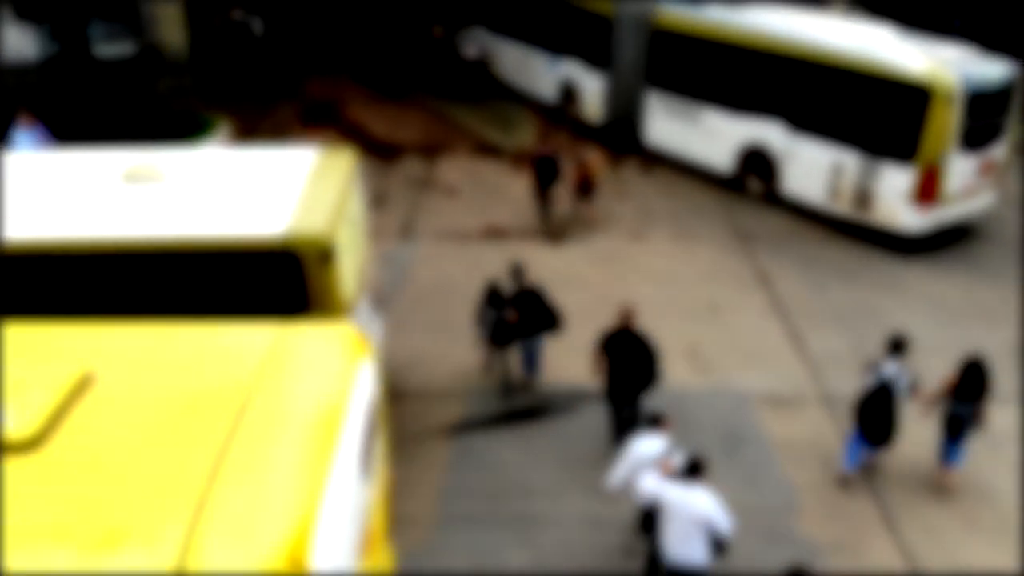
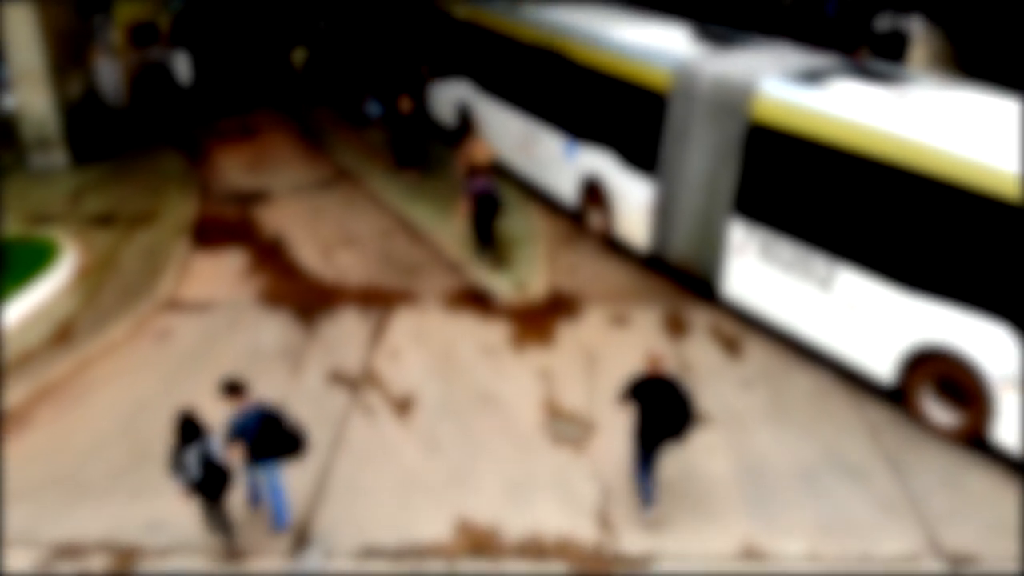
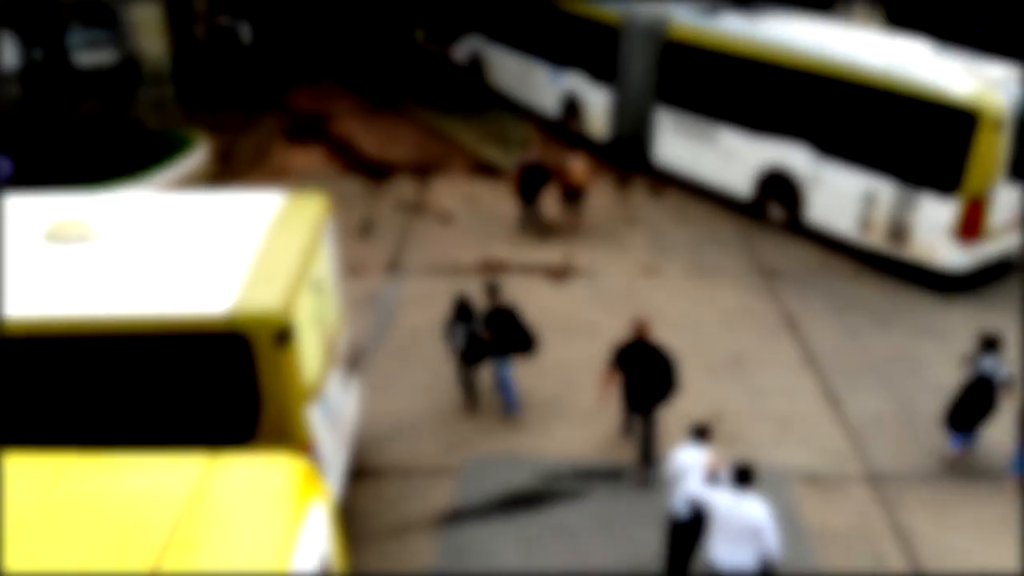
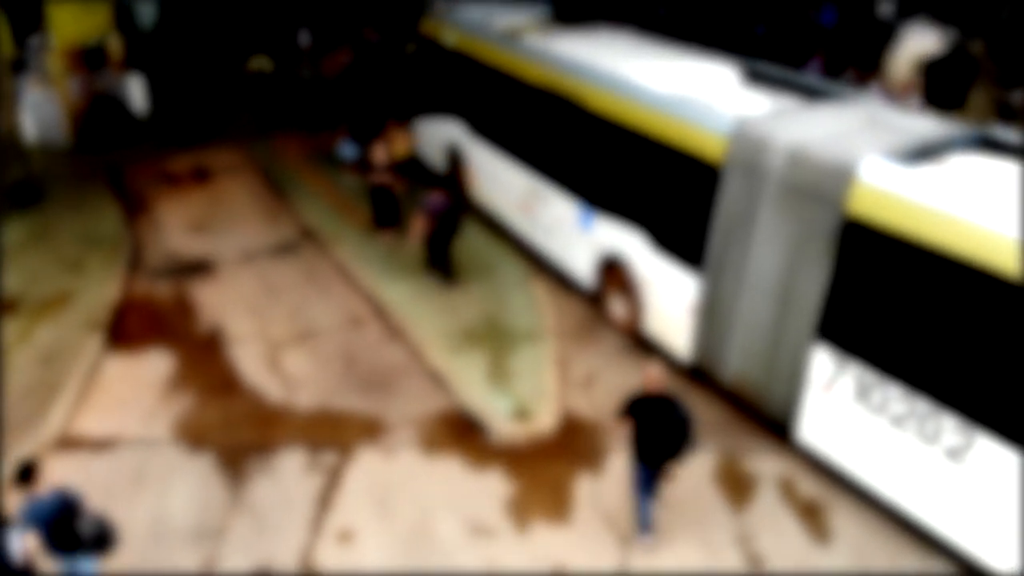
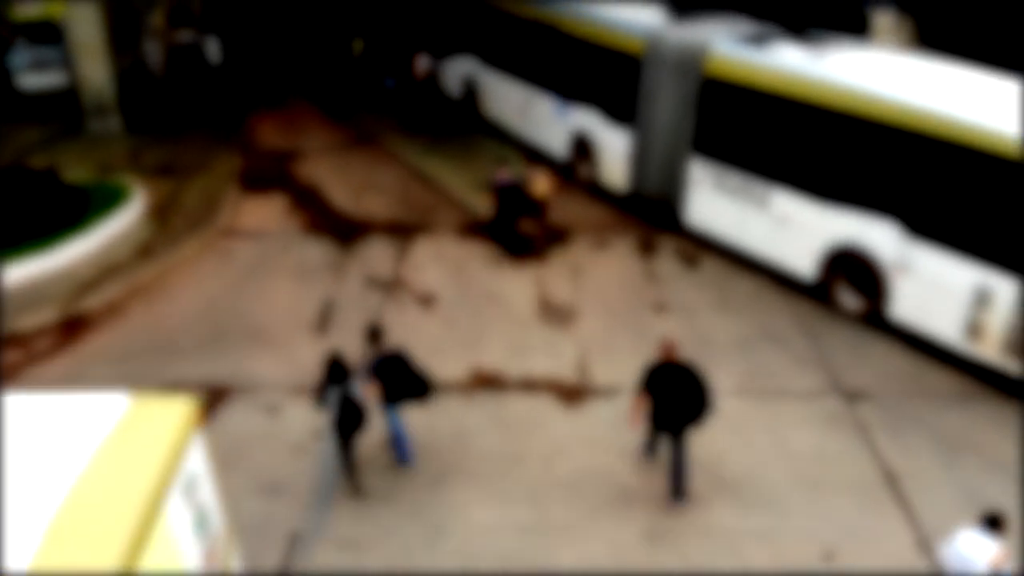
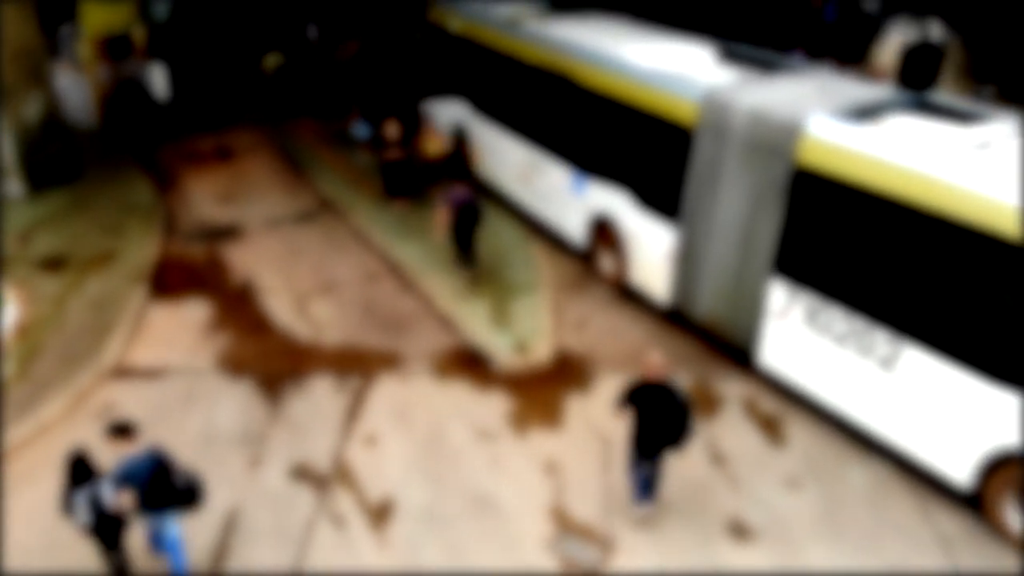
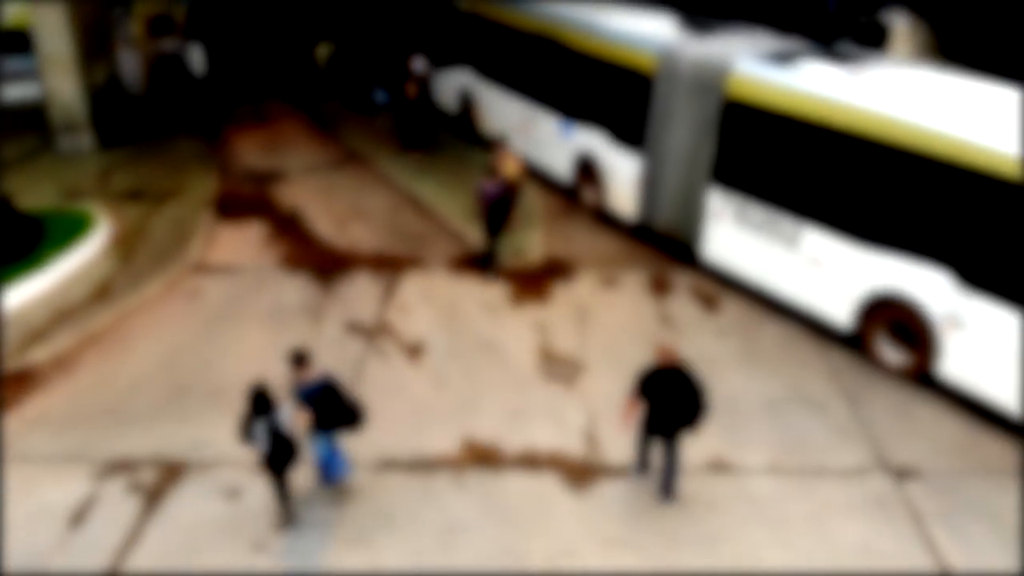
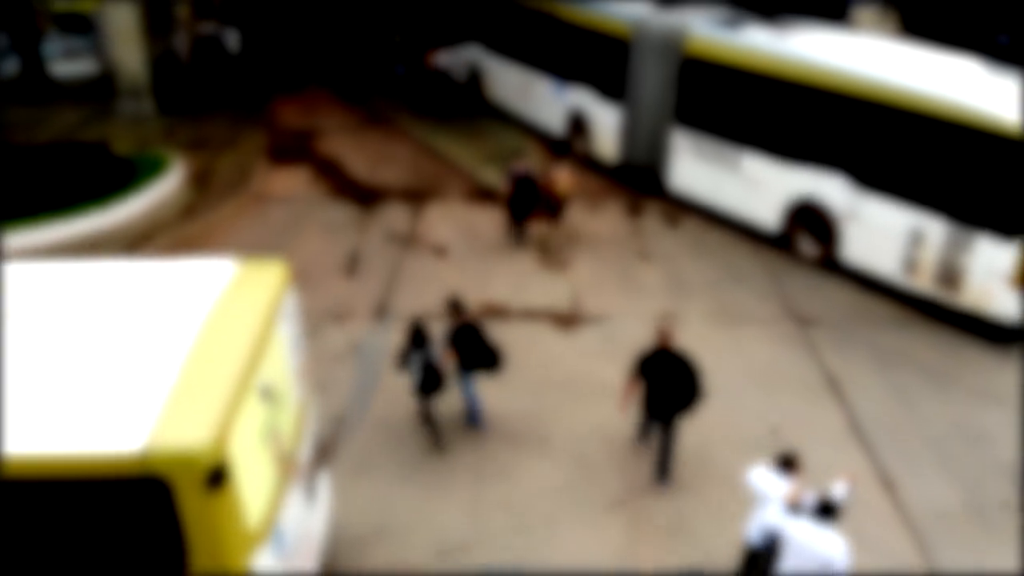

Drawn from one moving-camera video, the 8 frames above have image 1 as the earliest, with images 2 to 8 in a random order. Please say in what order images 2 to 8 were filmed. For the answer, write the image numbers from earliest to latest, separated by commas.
3, 8, 5, 7, 2, 6, 4
